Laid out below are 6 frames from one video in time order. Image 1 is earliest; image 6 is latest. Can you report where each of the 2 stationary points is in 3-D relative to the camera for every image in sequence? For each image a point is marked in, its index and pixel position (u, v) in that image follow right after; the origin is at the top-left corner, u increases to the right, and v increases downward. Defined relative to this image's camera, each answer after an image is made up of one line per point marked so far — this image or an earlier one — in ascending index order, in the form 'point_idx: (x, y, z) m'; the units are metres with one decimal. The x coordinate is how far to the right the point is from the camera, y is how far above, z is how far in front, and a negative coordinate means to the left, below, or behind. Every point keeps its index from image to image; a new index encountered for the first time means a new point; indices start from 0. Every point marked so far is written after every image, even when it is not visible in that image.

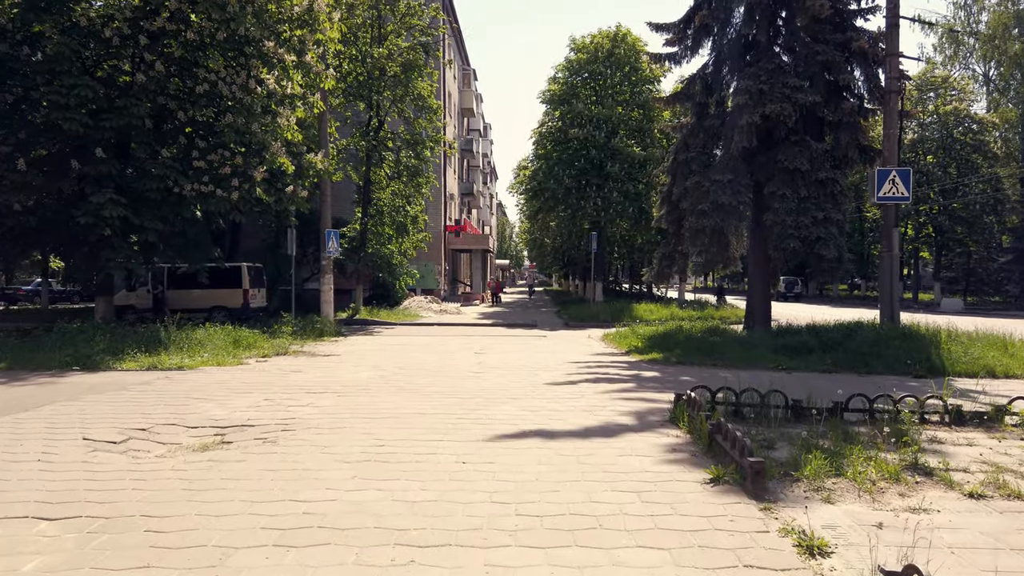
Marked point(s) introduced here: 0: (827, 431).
0: (+2.6, -1.2, +6.1) m
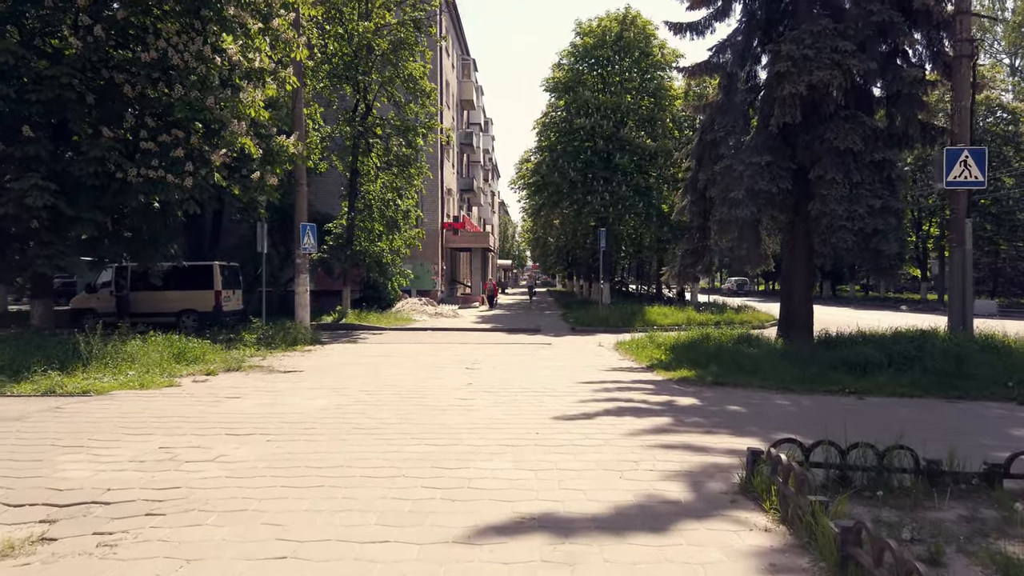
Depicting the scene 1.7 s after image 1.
0: (+2.5, -1.2, +3.8) m
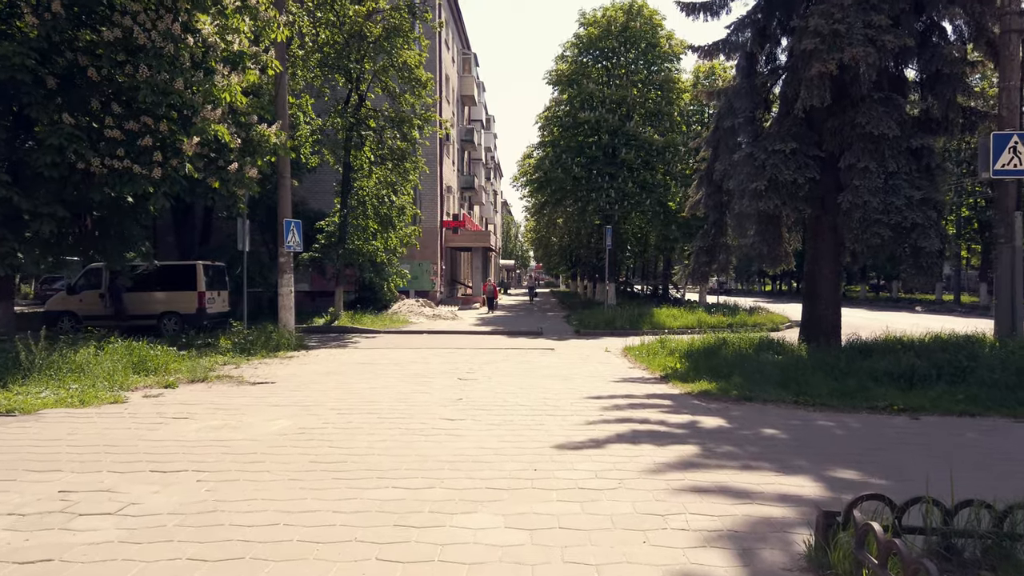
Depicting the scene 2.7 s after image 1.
0: (+2.5, -1.2, +2.7) m
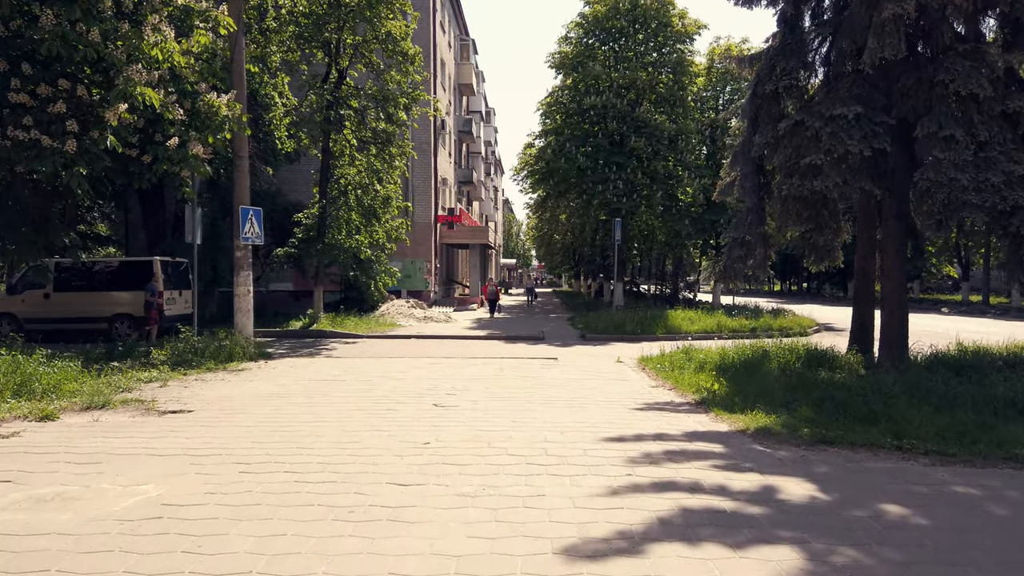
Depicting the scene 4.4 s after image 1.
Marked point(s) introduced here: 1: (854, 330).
0: (+2.4, -1.2, +0.4) m
1: (+5.4, -0.7, +11.7) m
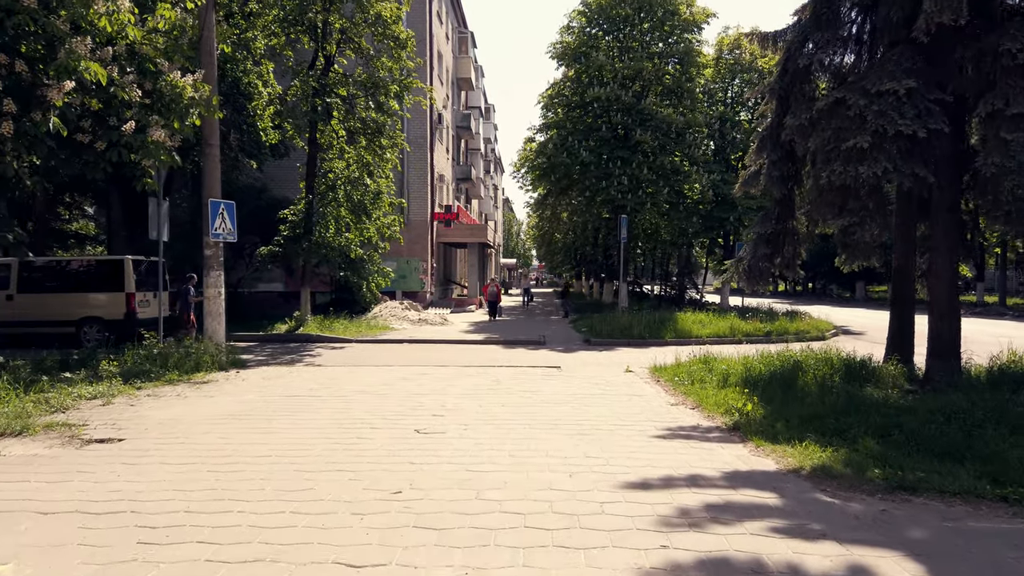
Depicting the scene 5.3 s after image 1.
0: (+2.3, -1.2, -0.8) m
1: (+5.4, -0.7, +10.4) m
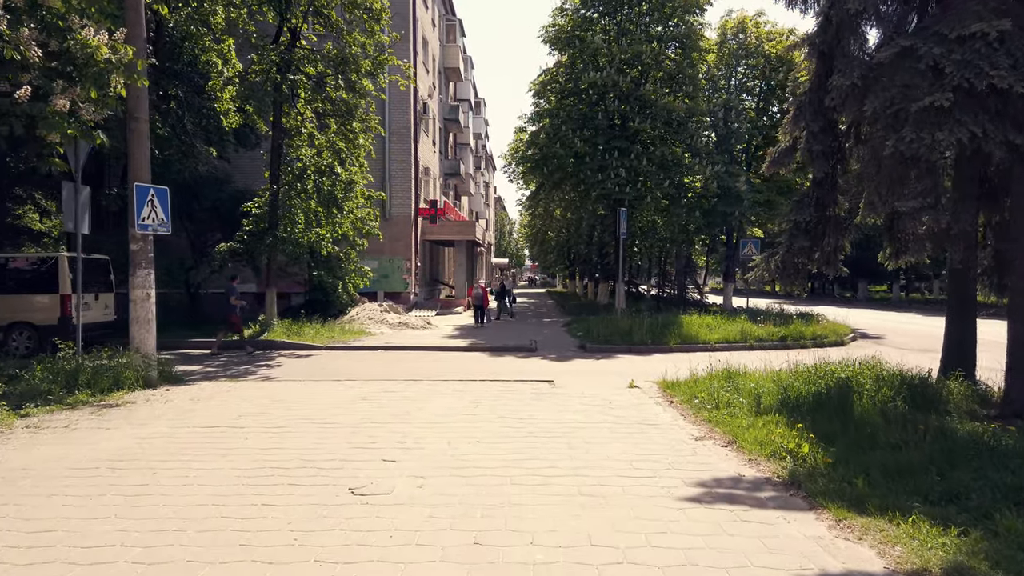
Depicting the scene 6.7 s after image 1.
0: (+2.2, -1.2, -2.6) m
1: (+5.2, -0.7, +8.7) m
